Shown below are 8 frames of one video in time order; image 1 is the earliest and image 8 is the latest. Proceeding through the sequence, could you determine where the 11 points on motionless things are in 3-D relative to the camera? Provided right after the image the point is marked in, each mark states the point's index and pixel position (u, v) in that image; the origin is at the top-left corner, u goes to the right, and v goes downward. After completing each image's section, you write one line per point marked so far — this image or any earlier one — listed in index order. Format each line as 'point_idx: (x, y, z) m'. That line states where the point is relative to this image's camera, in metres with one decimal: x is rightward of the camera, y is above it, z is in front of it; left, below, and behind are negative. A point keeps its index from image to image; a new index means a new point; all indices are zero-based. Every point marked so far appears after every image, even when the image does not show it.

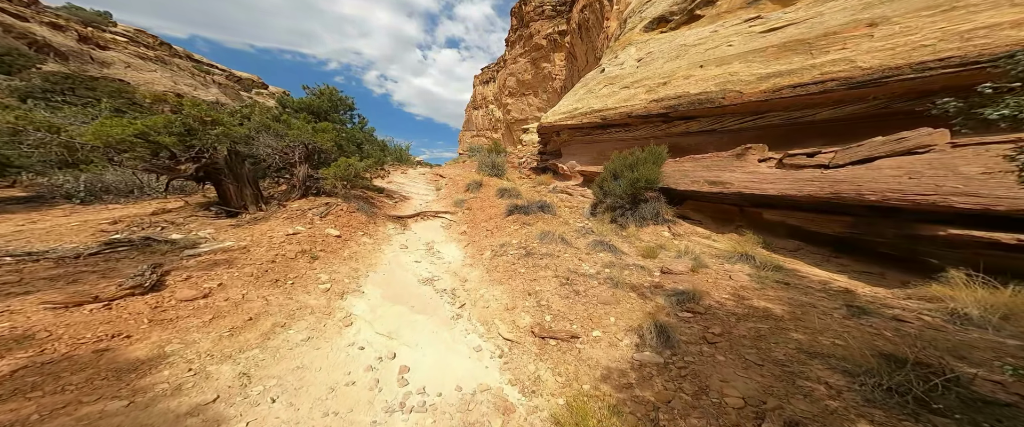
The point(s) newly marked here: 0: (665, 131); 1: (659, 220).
0: (+4.5, +2.5, +8.1) m
1: (+3.6, -0.2, +6.6) m
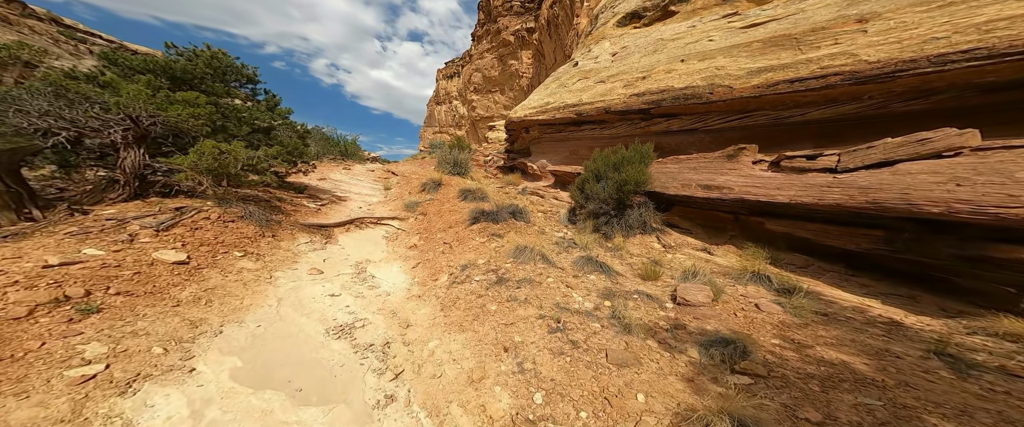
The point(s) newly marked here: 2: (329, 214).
0: (+3.5, +2.3, +7.3) m
1: (+2.8, -0.3, +5.6) m
2: (-4.5, 0.0, +6.3) m
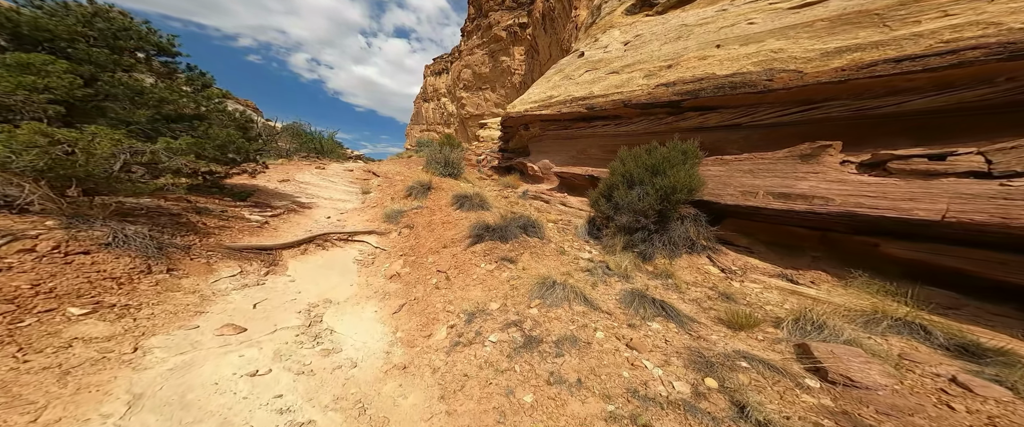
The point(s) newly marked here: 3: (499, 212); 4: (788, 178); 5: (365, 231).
0: (+3.7, +2.1, +6.1) m
1: (+3.1, -0.6, +4.3) m
2: (-4.3, -0.3, +4.7) m
3: (-0.4, 0.0, +6.4) m
4: (+4.3, +0.6, +3.9) m
5: (-3.1, -0.4, +5.5) m
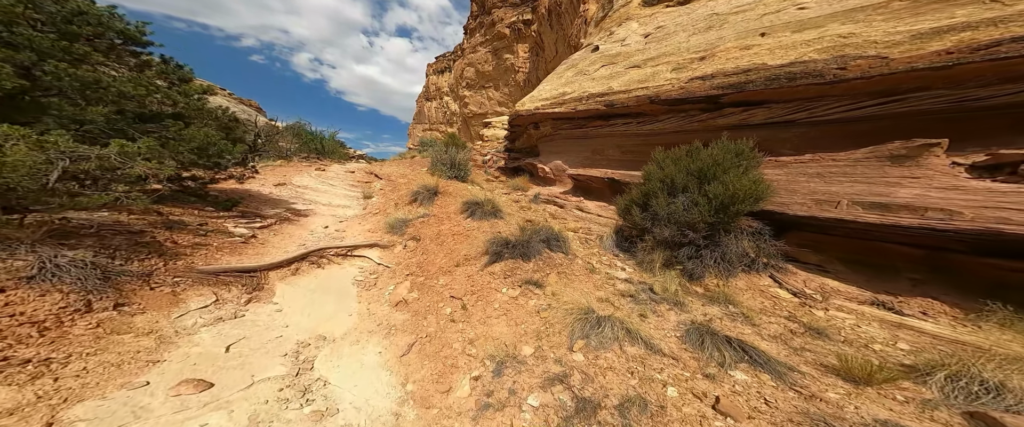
0: (+4.1, +1.9, +5.5) m
1: (+3.5, -0.8, +3.7) m
2: (-3.9, -0.5, +4.1) m
3: (0.0, -0.2, +5.8) m
4: (+4.6, +0.4, +3.3) m
5: (-2.7, -0.6, +4.8) m
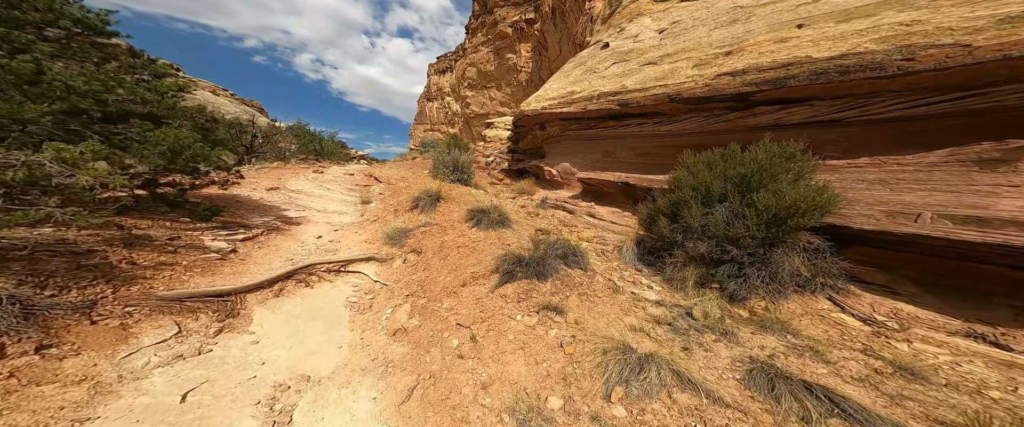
0: (+4.3, +1.7, +5.0) m
1: (+3.7, -1.0, +3.2) m
2: (-3.7, -0.7, +3.6) m
3: (+0.2, -0.4, +5.3) m
4: (+4.8, +0.2, +2.8) m
5: (-2.5, -0.8, +4.4) m
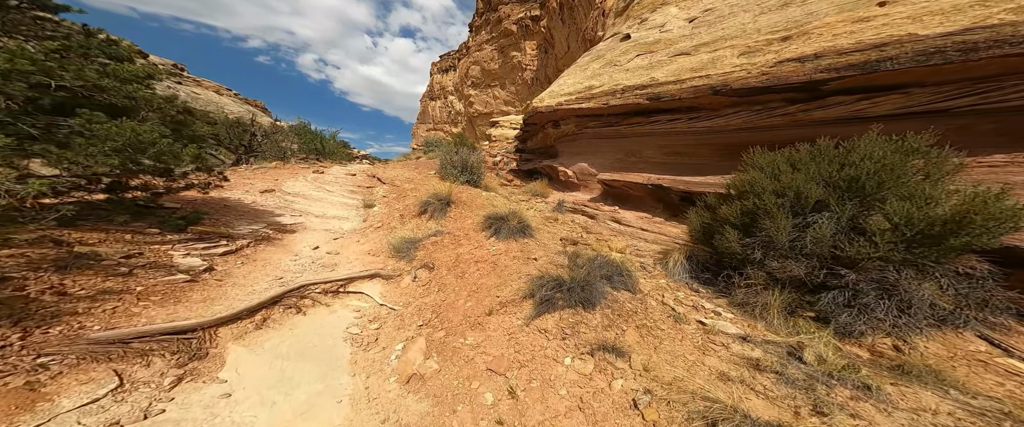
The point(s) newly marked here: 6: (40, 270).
0: (+4.7, +1.6, +4.3) m
1: (+4.1, -1.1, +2.5) m
2: (-3.3, -0.8, +3.0) m
3: (+0.6, -0.5, +4.6) m
4: (+5.3, +0.1, +2.1) m
5: (-2.1, -0.9, +3.7) m
6: (-4.1, -0.5, +2.3) m
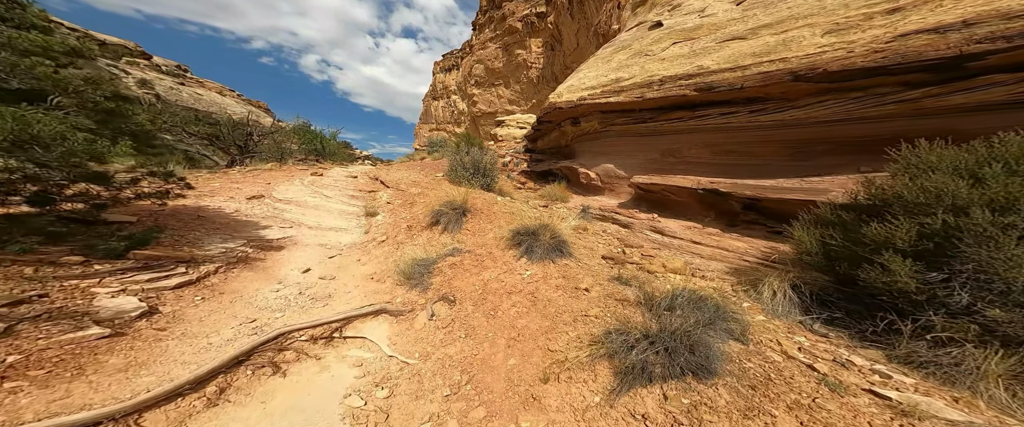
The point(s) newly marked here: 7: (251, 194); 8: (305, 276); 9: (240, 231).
0: (+5.3, +1.4, +3.4) m
1: (+4.6, -1.3, +1.6) m
2: (-2.7, -1.0, +2.1) m
3: (+1.2, -0.7, +3.7) m
4: (+5.8, -0.1, +1.2) m
5: (-1.6, -1.1, +2.8) m
6: (-3.5, -0.7, +1.4) m
7: (-6.2, +0.5, +6.1) m
8: (-2.8, -0.8, +3.5) m
9: (-4.4, -0.3, +4.2) m
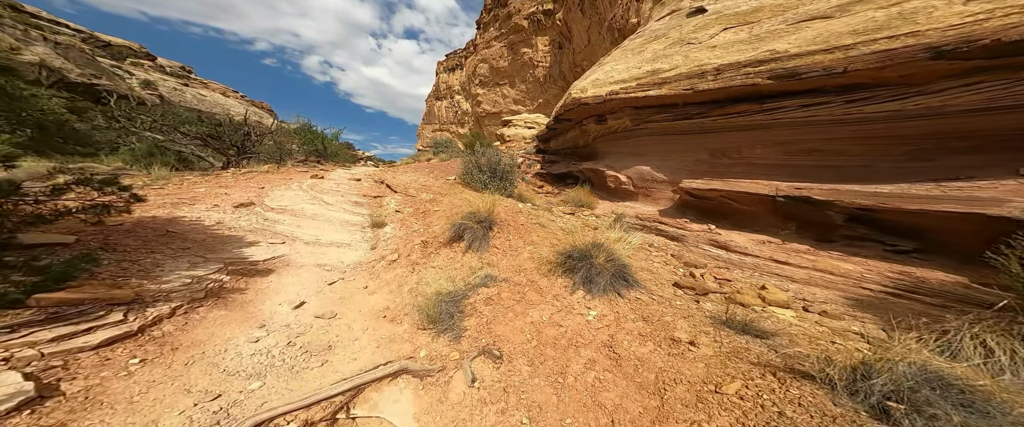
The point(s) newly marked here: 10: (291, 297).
0: (+5.9, +1.1, +2.5) m
1: (+5.2, -1.5, +0.7) m
2: (-2.1, -1.2, +1.2) m
3: (+1.8, -0.9, +2.8) m
4: (+6.4, -0.3, +0.3) m
5: (-0.9, -1.3, +1.9) m
6: (-2.9, -0.9, +0.5) m
7: (-5.6, +0.3, +5.3) m
8: (-2.1, -1.0, +2.6) m
9: (-3.8, -0.5, +3.3) m
10: (-2.4, -0.9, +2.9) m
